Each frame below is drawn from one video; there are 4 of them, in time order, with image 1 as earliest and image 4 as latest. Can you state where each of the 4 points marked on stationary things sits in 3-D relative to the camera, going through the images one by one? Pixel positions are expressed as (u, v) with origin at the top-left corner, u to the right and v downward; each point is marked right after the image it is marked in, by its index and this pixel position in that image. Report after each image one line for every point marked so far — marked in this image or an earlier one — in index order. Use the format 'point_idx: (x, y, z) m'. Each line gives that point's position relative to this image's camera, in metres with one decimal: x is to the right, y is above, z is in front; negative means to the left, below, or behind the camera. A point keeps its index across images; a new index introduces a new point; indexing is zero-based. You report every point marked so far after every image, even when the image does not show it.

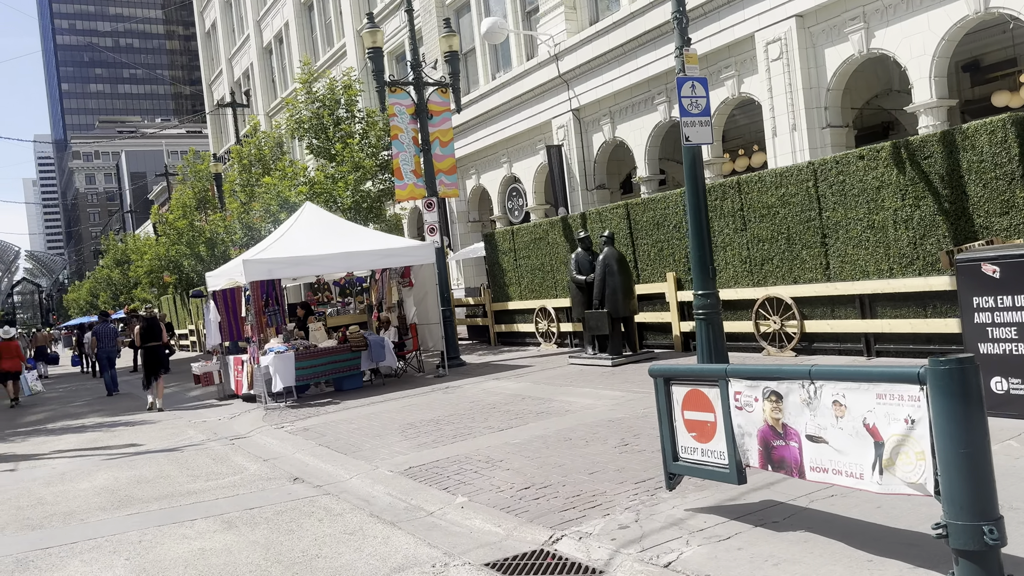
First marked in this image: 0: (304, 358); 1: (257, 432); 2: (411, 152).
0: (-3.5, -1.2, +13.7) m
1: (-3.6, -2.0, +11.5) m
2: (-2.0, +2.7, +16.3) m
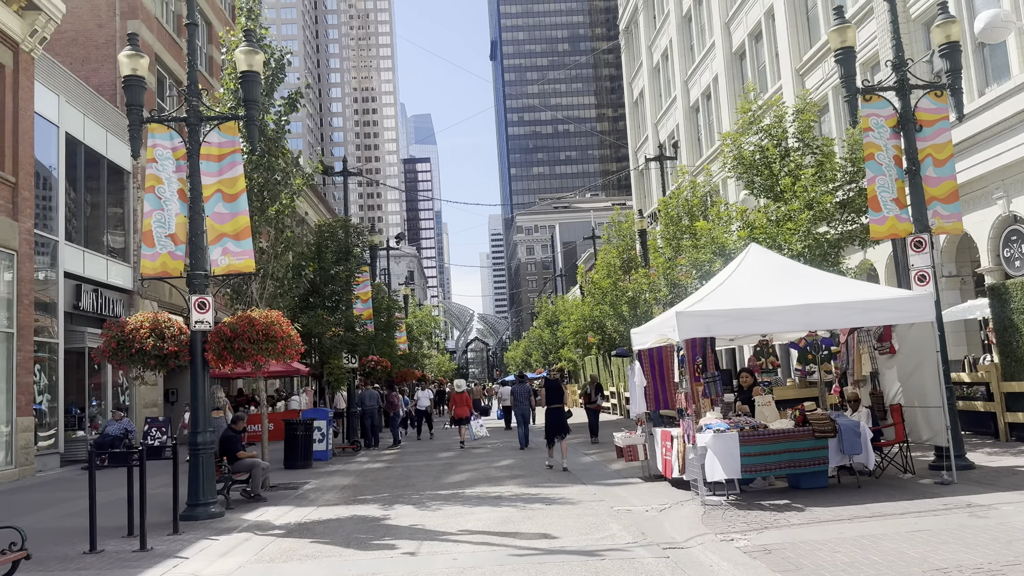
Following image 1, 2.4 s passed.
0: (+3.0, -2.0, +10.4) m
1: (+1.9, -2.6, +8.5) m
2: (+5.7, +1.7, +12.4) m
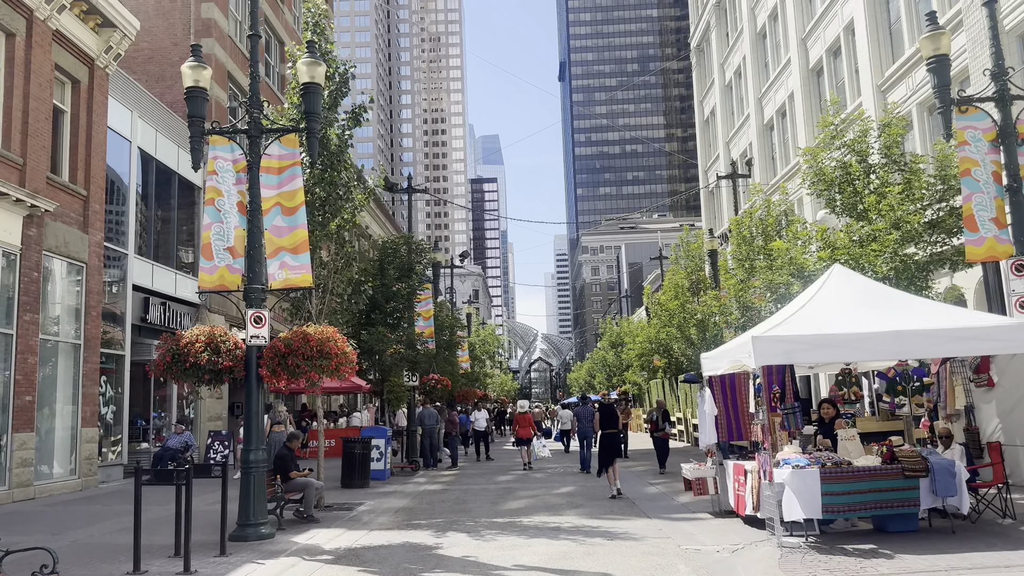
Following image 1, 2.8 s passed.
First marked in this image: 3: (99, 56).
0: (+3.7, -2.2, +9.6) m
1: (+2.4, -2.8, +7.8) m
2: (+6.6, +1.3, +11.4) m
3: (-9.5, +5.3, +19.0) m
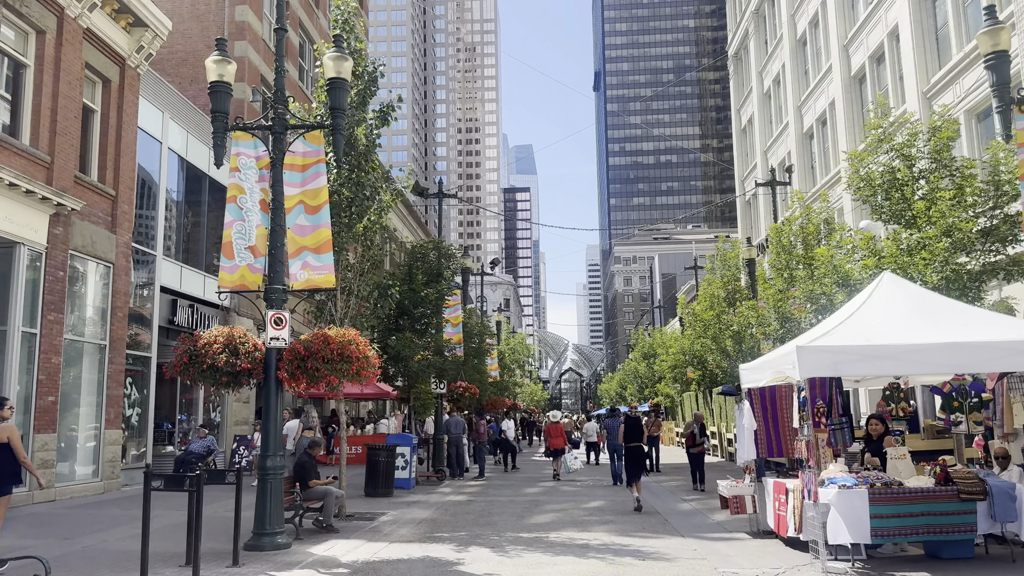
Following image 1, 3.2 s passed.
0: (+4.0, -2.3, +8.9) m
1: (+2.6, -2.8, +7.1) m
2: (+7.0, +1.2, +10.7) m
3: (-8.7, +5.3, +18.9) m
